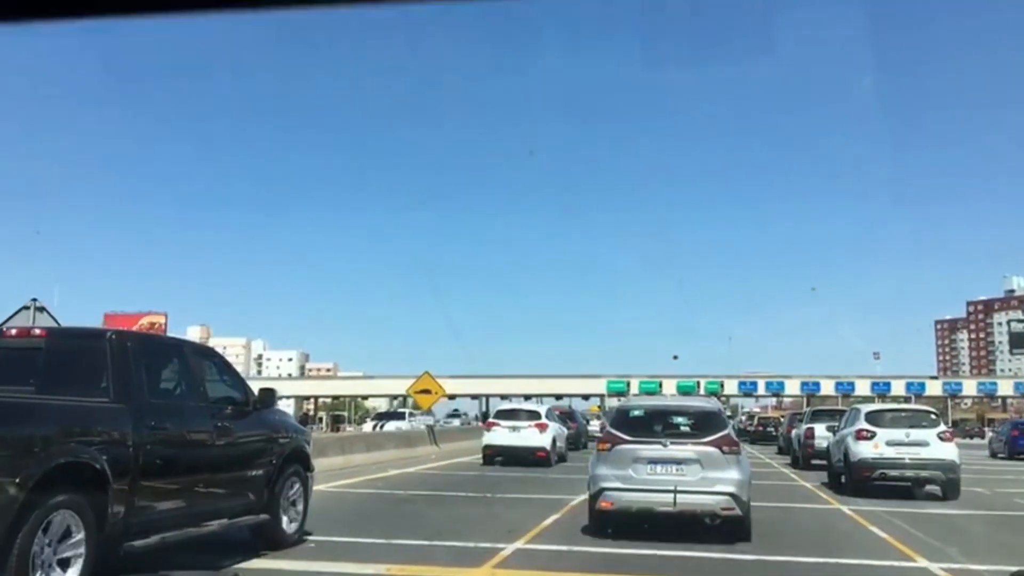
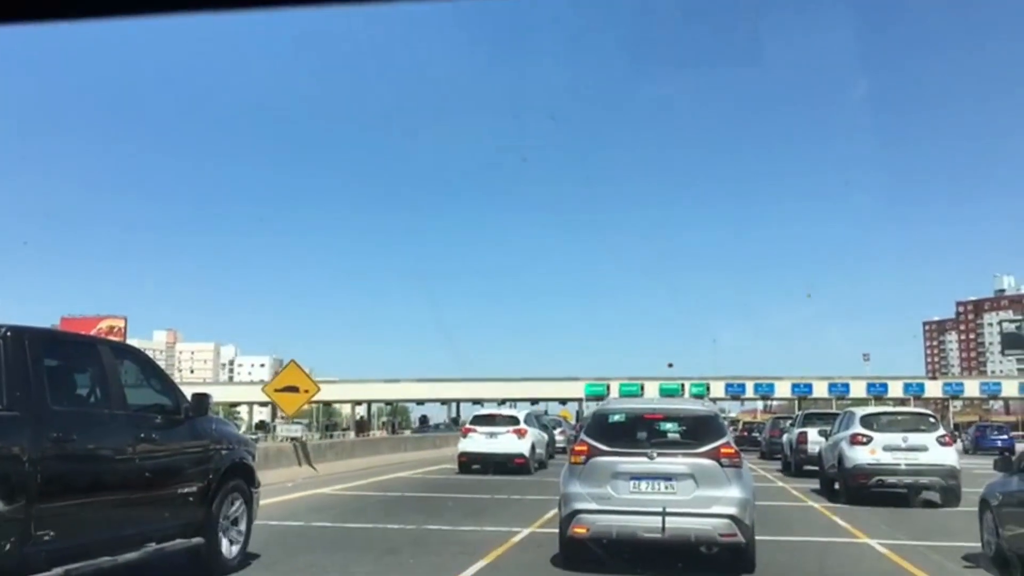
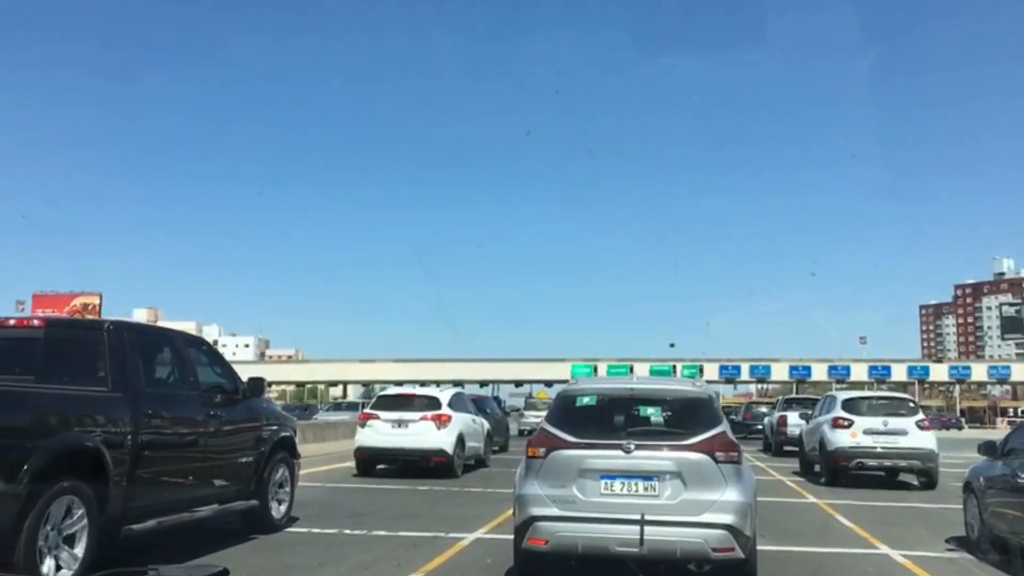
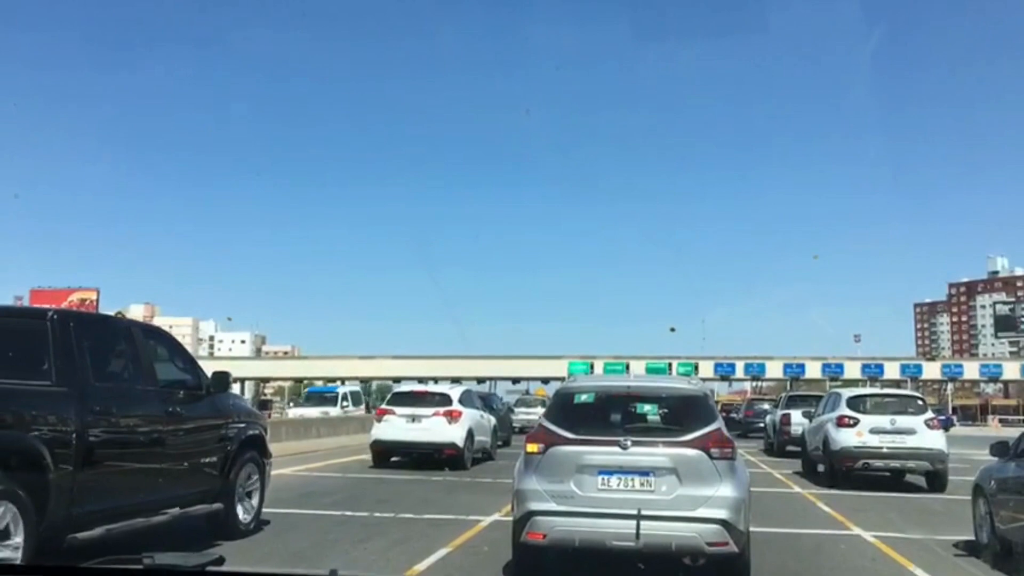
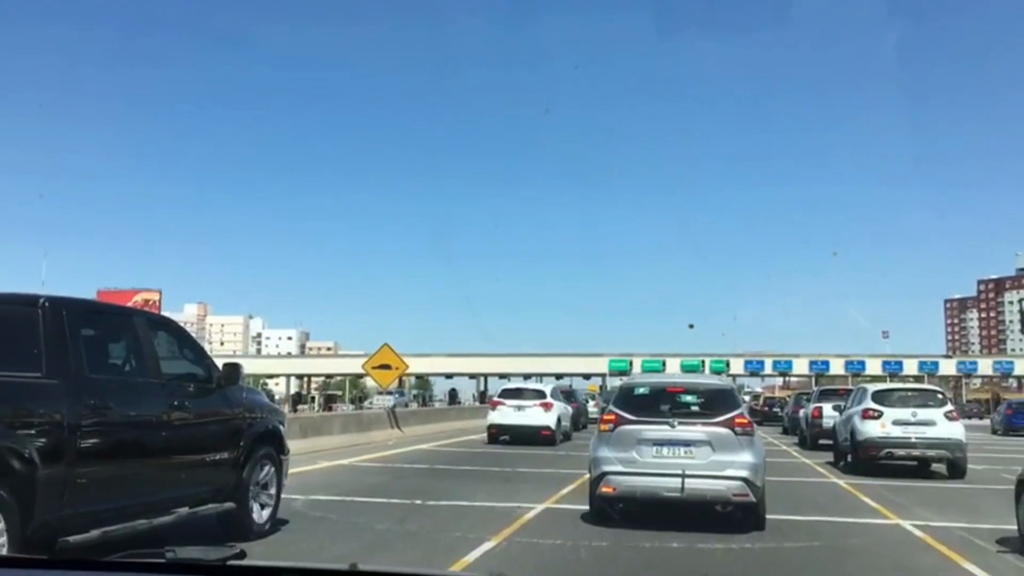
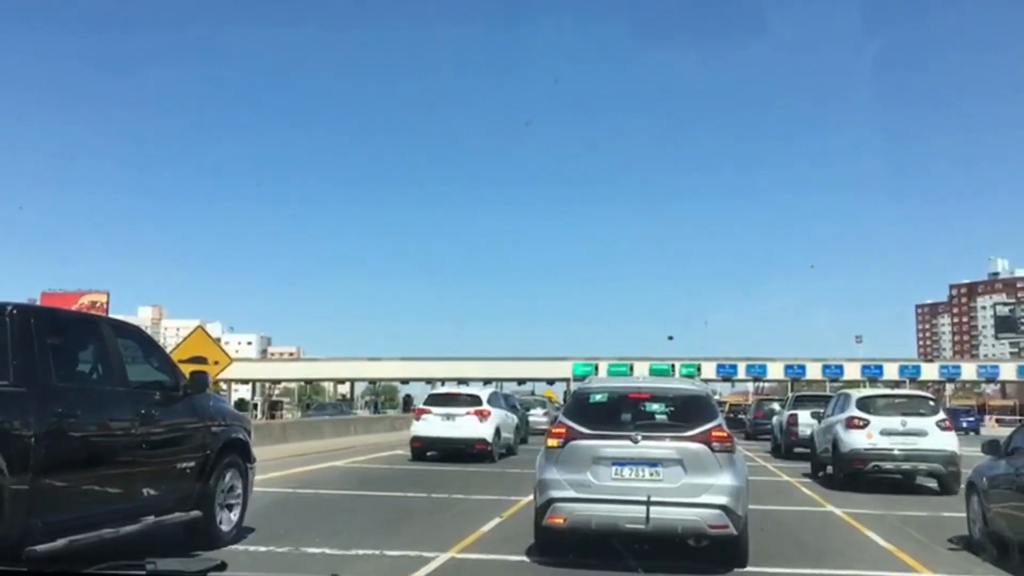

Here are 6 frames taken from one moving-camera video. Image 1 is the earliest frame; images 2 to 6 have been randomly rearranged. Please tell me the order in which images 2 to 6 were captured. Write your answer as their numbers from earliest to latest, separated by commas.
5, 2, 6, 4, 3
